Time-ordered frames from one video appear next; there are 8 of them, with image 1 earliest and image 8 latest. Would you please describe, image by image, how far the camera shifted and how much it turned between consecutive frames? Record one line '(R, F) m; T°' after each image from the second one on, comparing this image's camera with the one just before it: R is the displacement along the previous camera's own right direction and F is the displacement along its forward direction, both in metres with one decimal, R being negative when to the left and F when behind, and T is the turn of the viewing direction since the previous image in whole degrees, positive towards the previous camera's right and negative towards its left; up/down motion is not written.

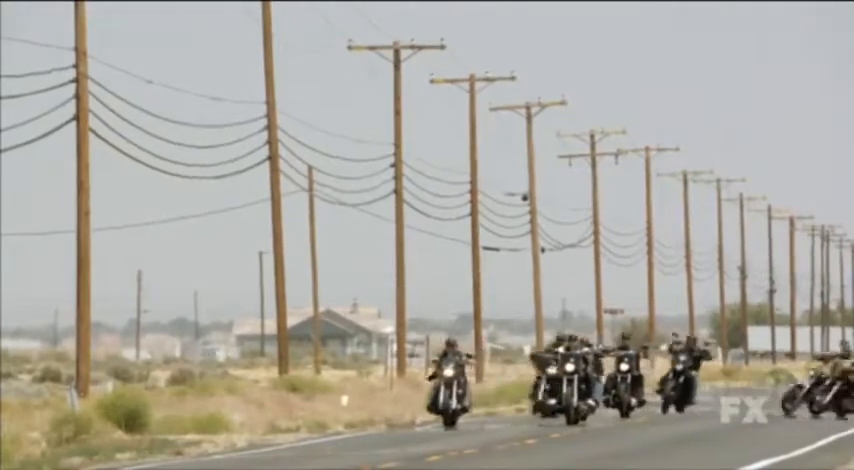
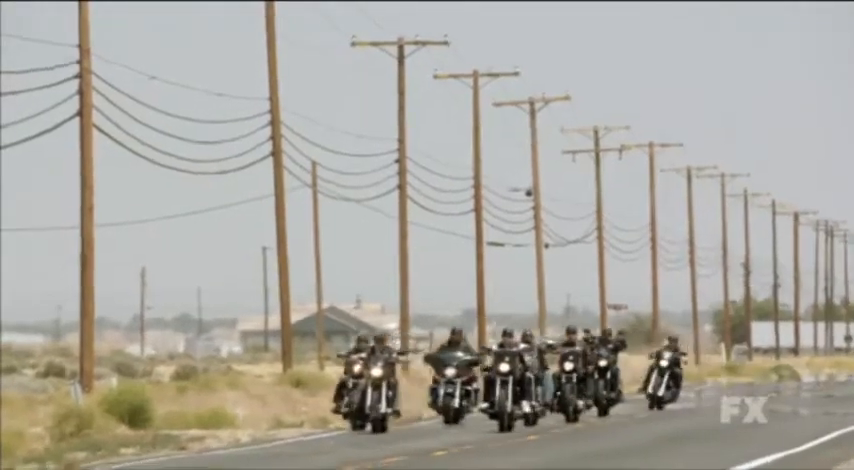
(0.0, 0.0) m; 0°
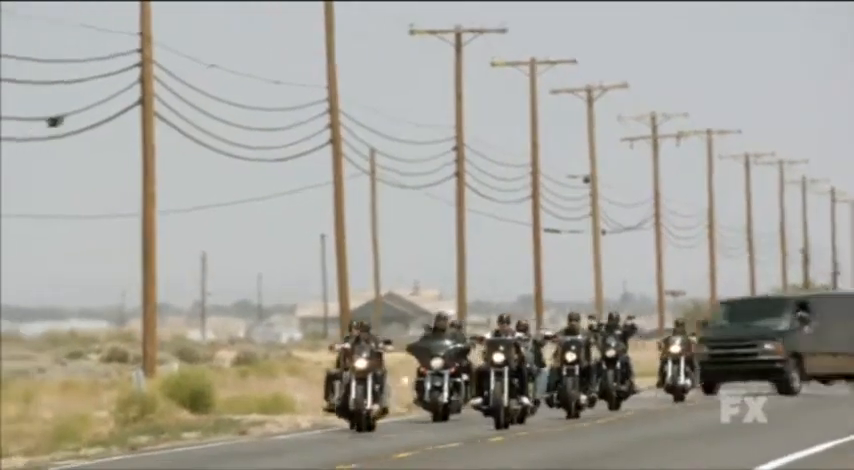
(0.0, -0.2) m; -2°
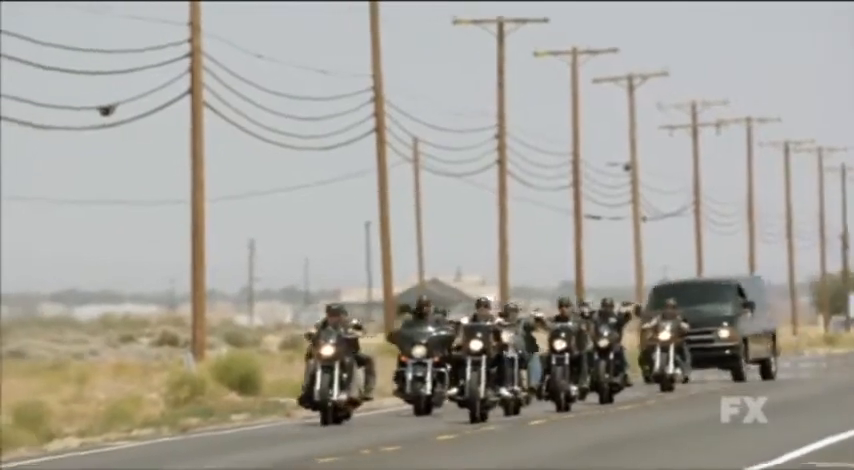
(-0.1, -0.7) m; -2°
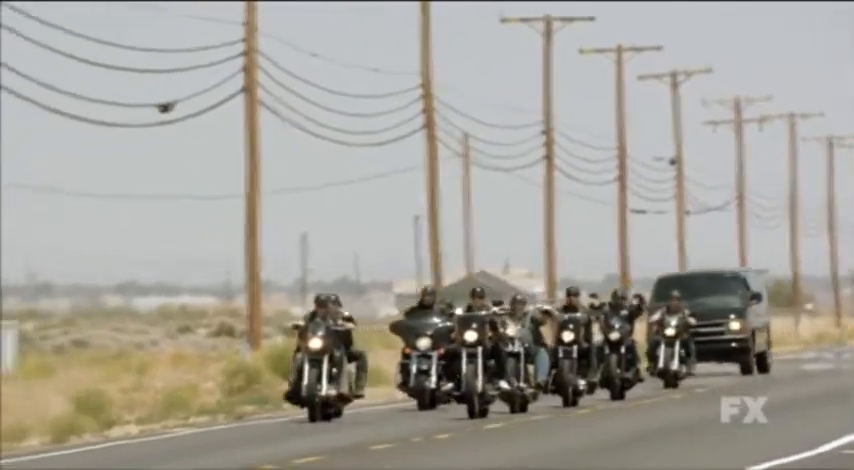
(-0.1, -0.9) m; -2°
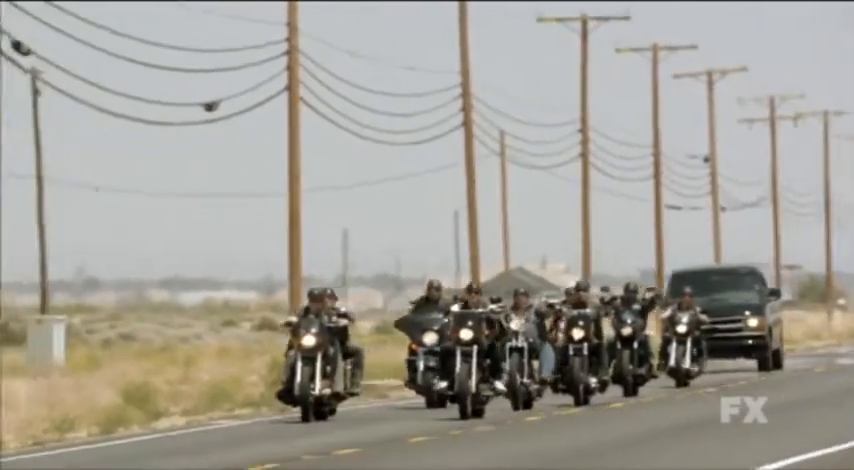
(-0.2, -0.7) m; -1°
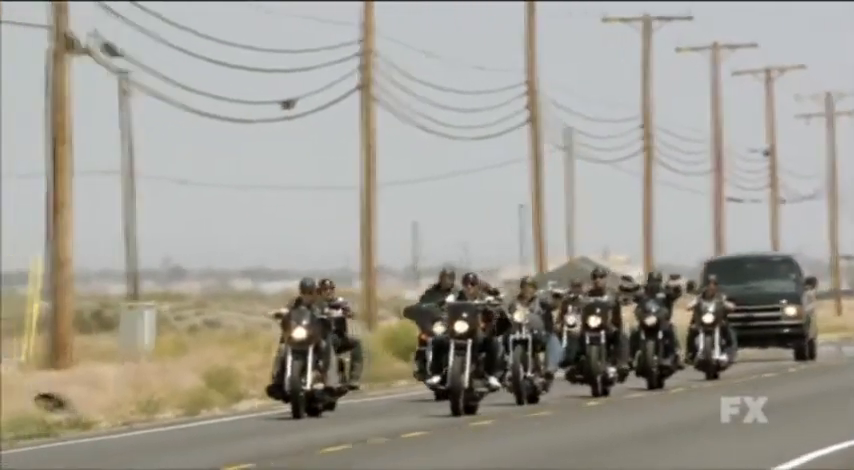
(-0.3, -1.7) m; -2°
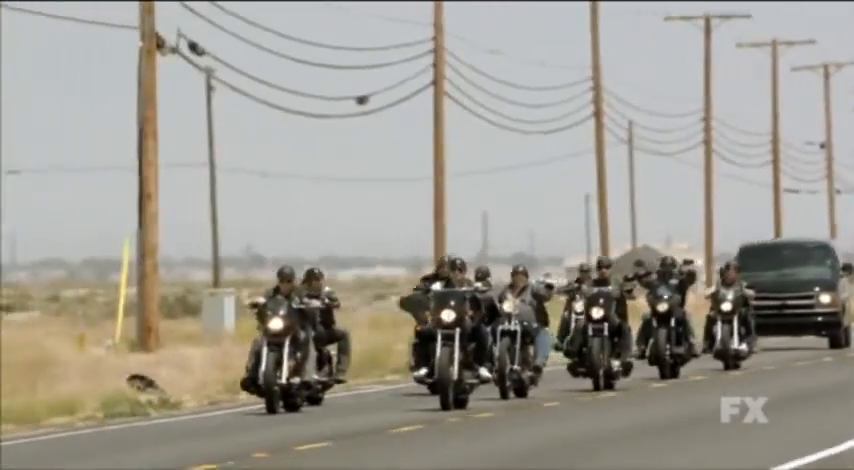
(-0.4, -1.8) m; -2°
